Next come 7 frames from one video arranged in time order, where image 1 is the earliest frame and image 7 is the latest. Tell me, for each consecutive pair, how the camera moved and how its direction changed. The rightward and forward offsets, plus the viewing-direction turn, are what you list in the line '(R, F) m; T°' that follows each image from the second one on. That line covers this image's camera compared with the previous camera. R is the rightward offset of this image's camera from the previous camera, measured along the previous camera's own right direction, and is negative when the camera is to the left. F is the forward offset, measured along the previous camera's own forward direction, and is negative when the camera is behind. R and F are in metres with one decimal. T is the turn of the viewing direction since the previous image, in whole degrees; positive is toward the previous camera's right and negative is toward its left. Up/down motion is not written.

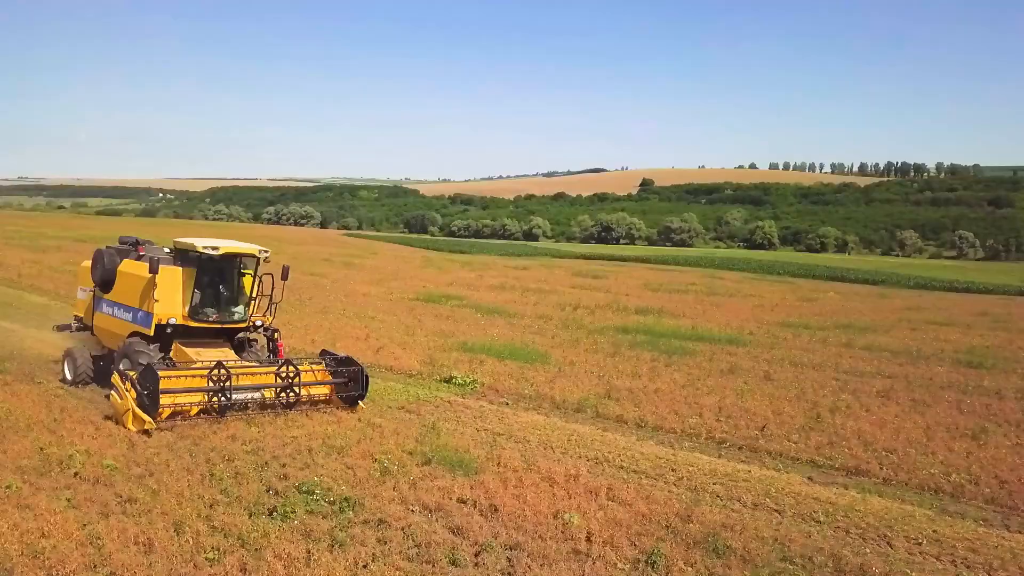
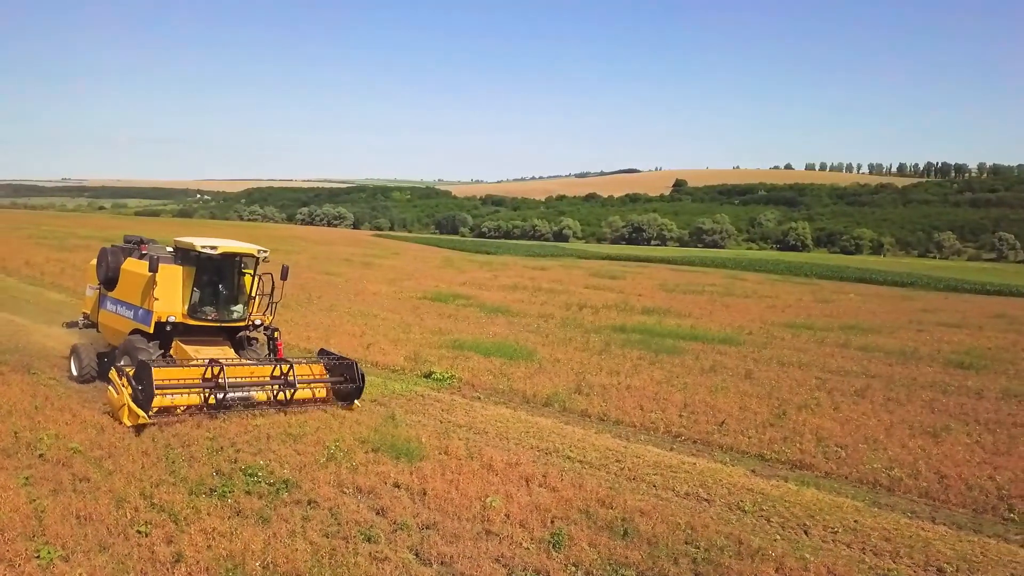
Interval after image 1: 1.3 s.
(+1.0, -0.4) m; -2°
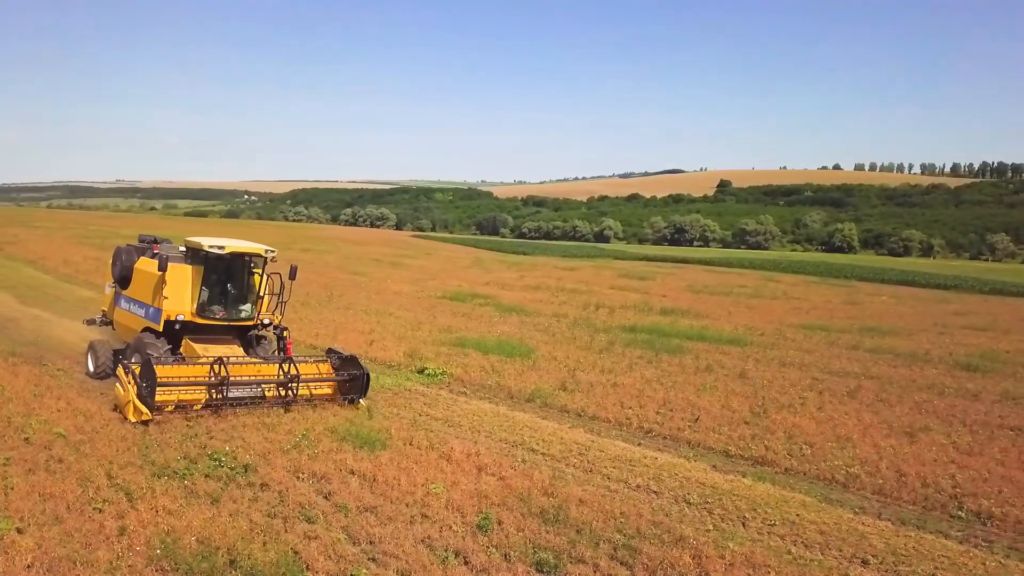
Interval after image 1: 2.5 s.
(+1.0, -0.3) m; -3°
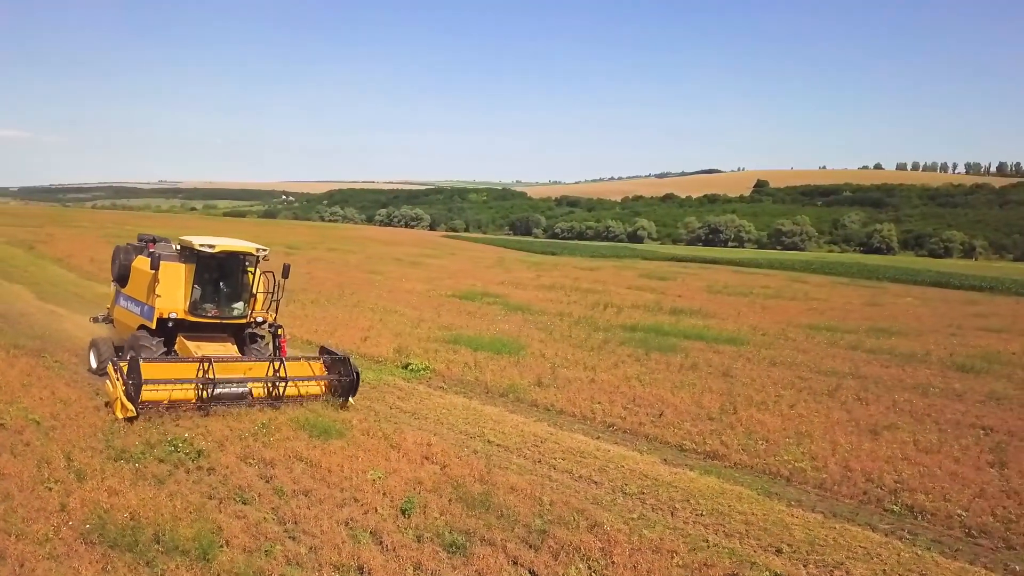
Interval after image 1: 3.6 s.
(+1.0, -0.3) m; -2°
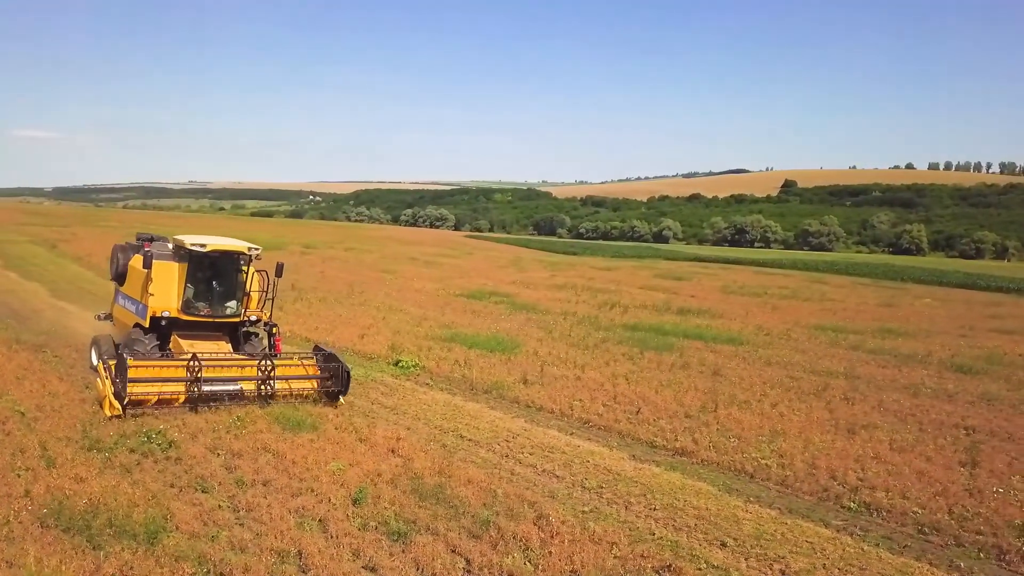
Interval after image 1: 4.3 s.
(+0.7, -0.2) m; -2°
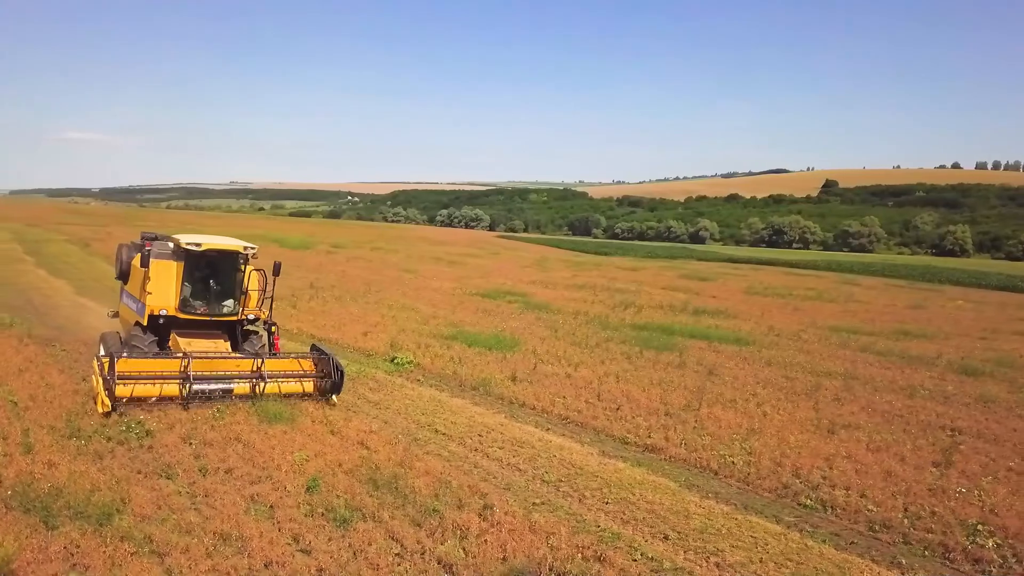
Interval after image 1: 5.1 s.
(+0.9, -0.2) m; -2°
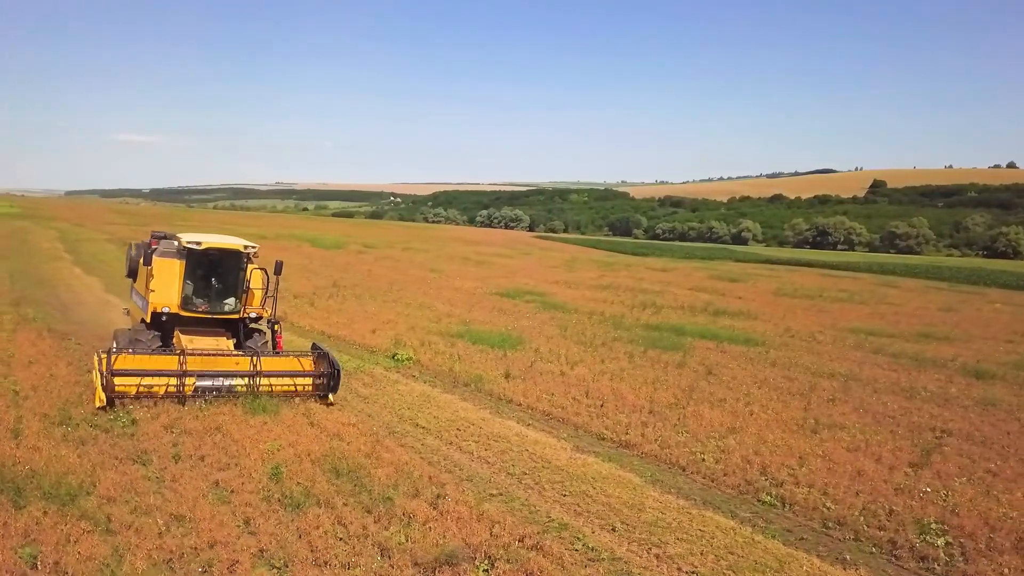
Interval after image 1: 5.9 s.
(+0.9, -0.2) m; -3°
